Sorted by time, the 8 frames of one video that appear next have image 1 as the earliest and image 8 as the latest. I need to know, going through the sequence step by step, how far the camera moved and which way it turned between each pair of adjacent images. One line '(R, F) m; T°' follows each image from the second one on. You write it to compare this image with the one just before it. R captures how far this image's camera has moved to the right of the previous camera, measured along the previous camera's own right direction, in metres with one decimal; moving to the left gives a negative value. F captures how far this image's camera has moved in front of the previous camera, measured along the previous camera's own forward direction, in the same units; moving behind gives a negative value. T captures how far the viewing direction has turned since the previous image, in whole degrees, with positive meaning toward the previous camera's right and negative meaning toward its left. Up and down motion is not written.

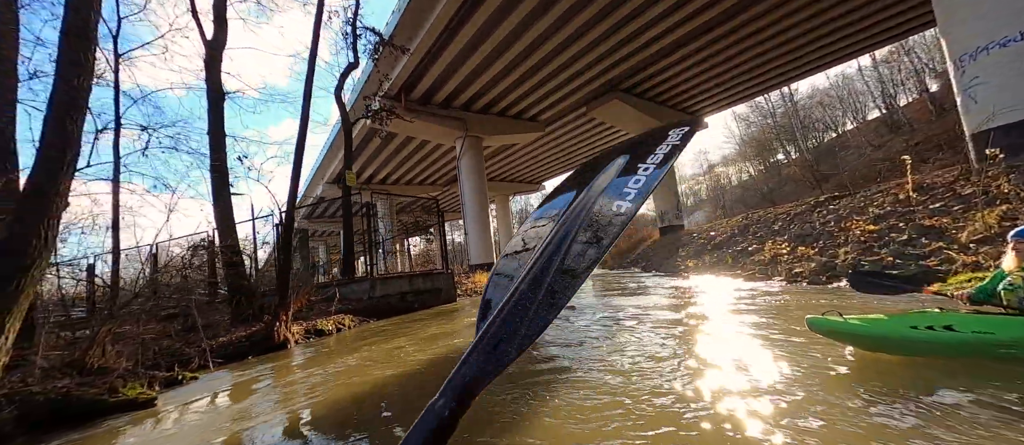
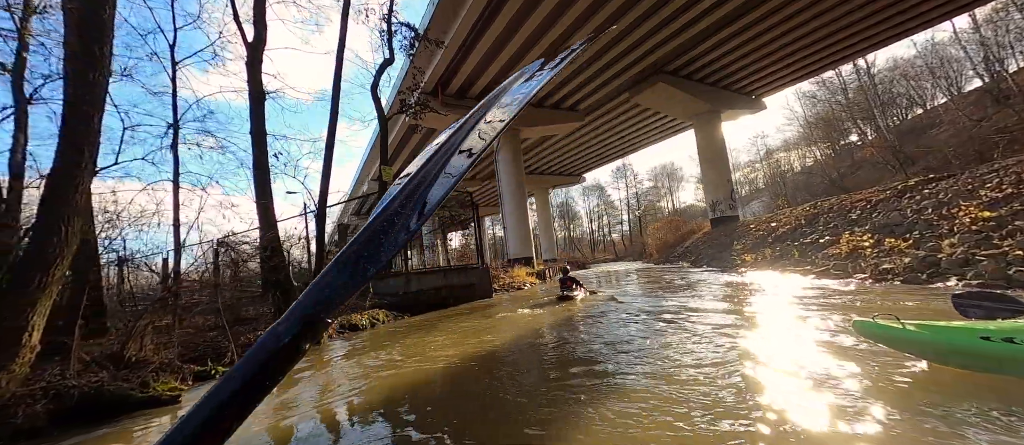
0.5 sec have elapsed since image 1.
(+0.1, +0.4) m; -6°
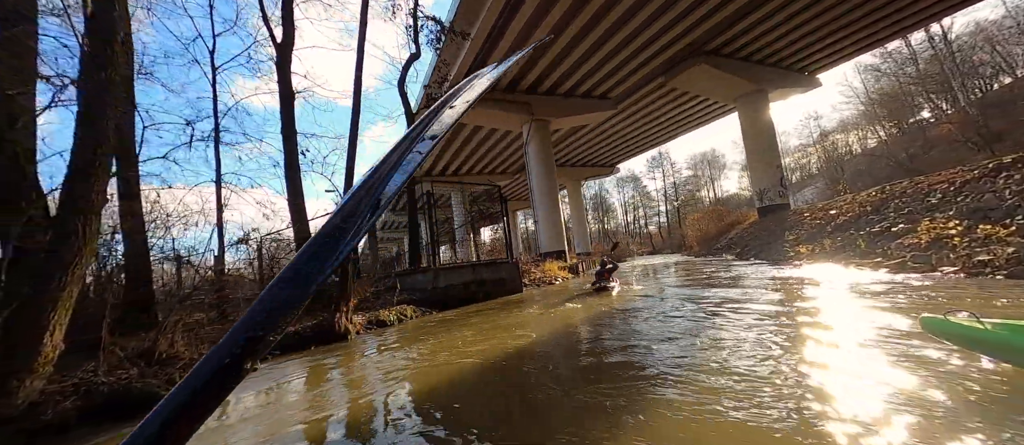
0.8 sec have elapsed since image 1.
(+0.1, +0.3) m; -5°
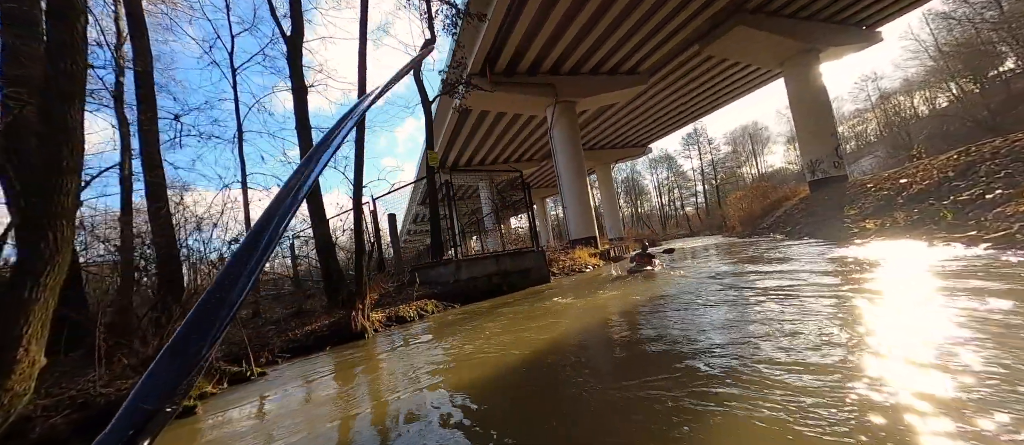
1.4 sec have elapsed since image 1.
(+0.2, +0.5) m; -5°
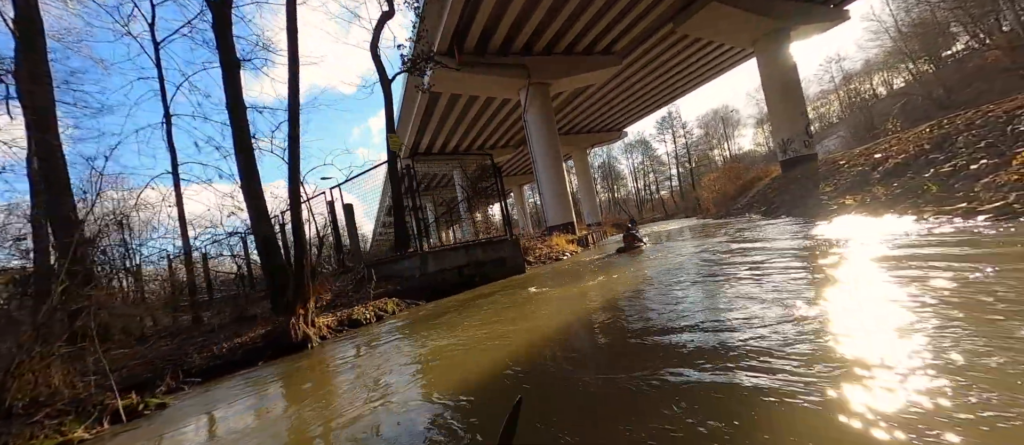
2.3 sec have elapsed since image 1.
(+0.1, +0.6) m; +3°
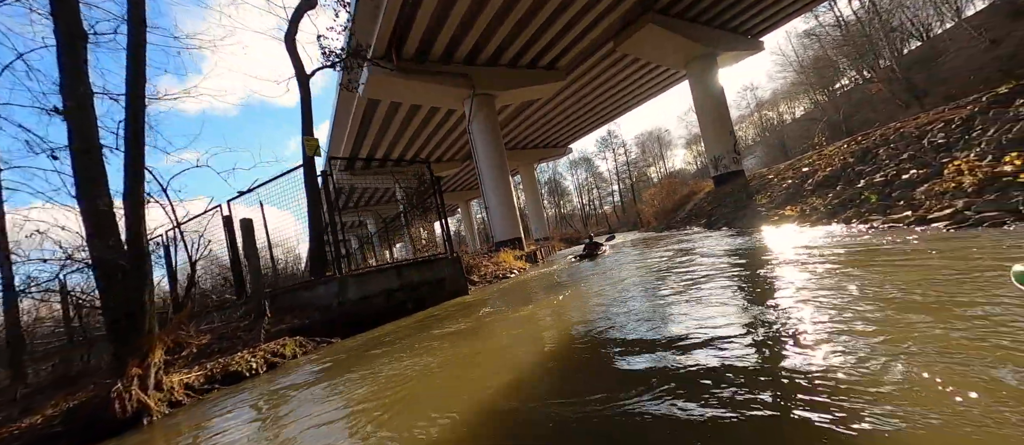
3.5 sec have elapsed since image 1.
(+0.1, +0.8) m; +8°
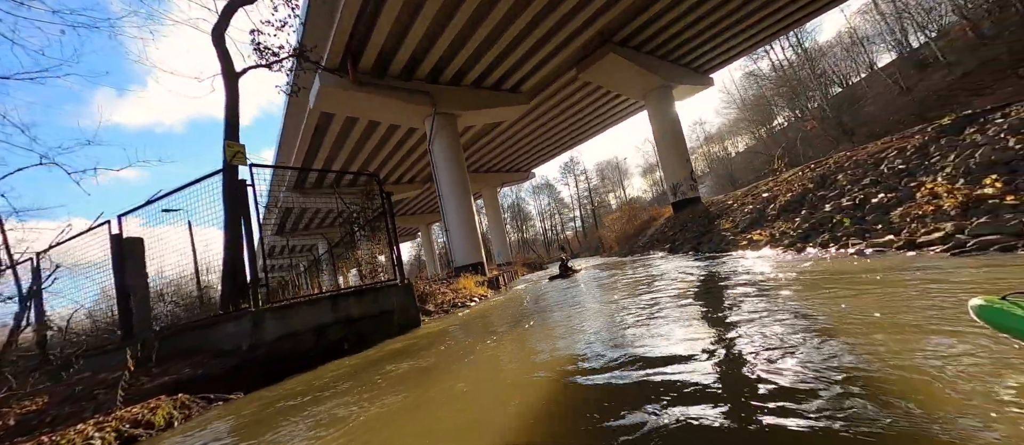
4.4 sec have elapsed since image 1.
(0.0, +0.7) m; +6°
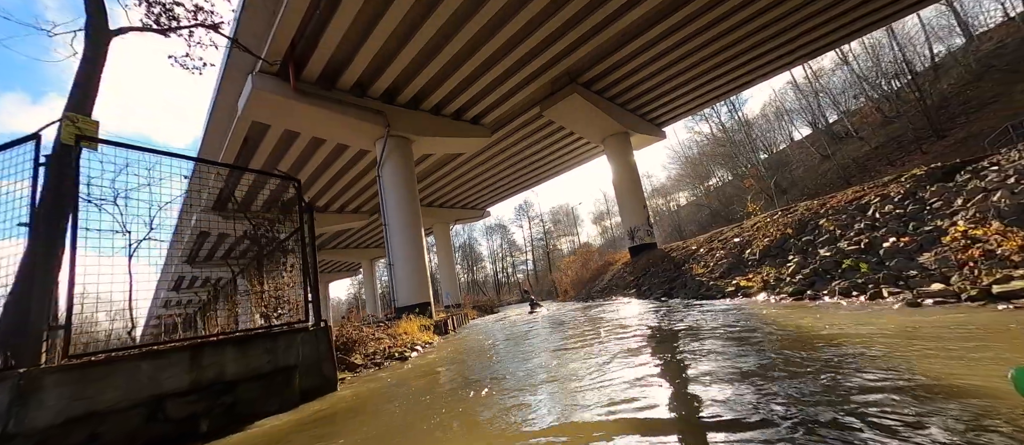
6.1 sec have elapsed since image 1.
(-0.1, +1.3) m; +7°
